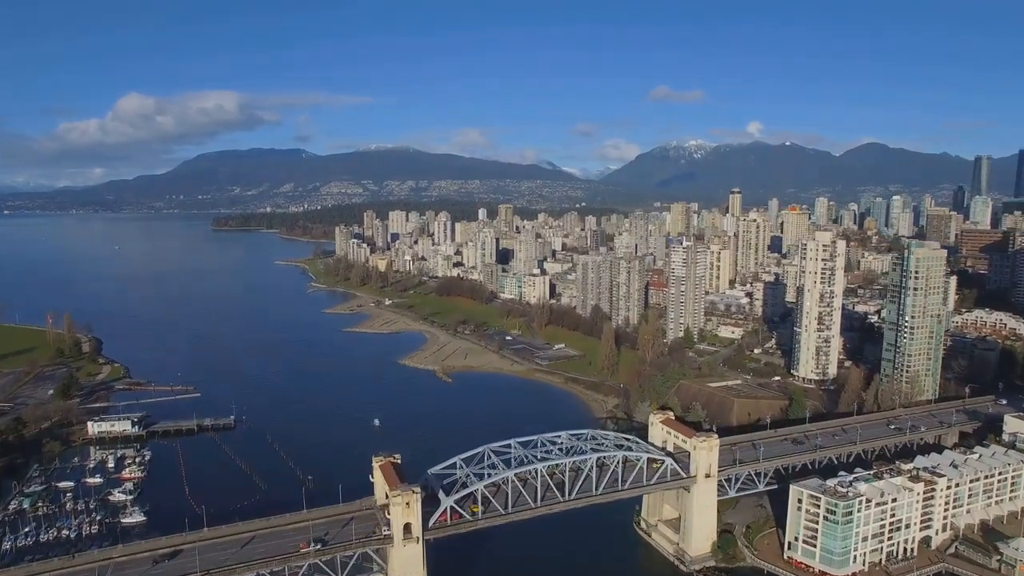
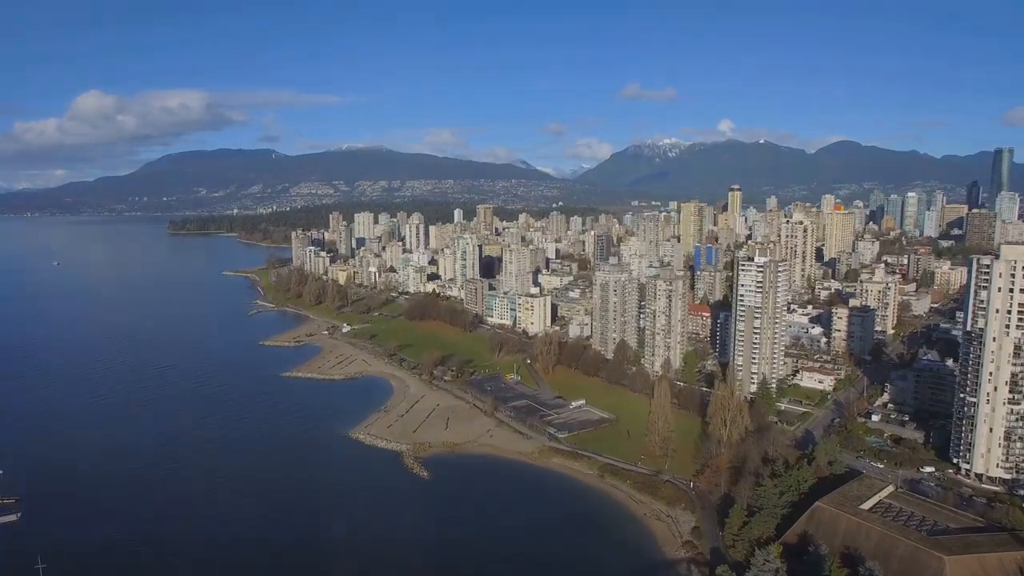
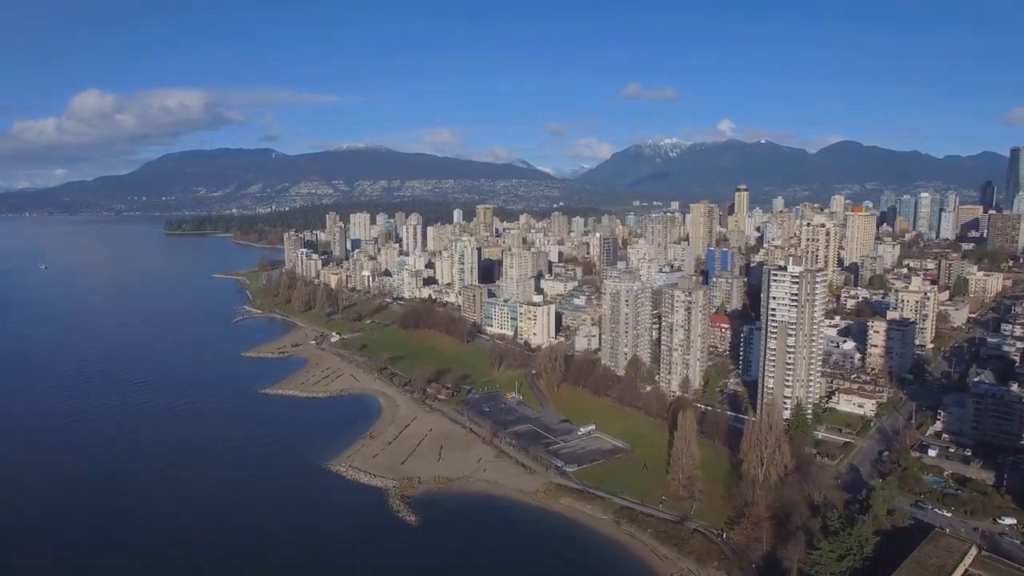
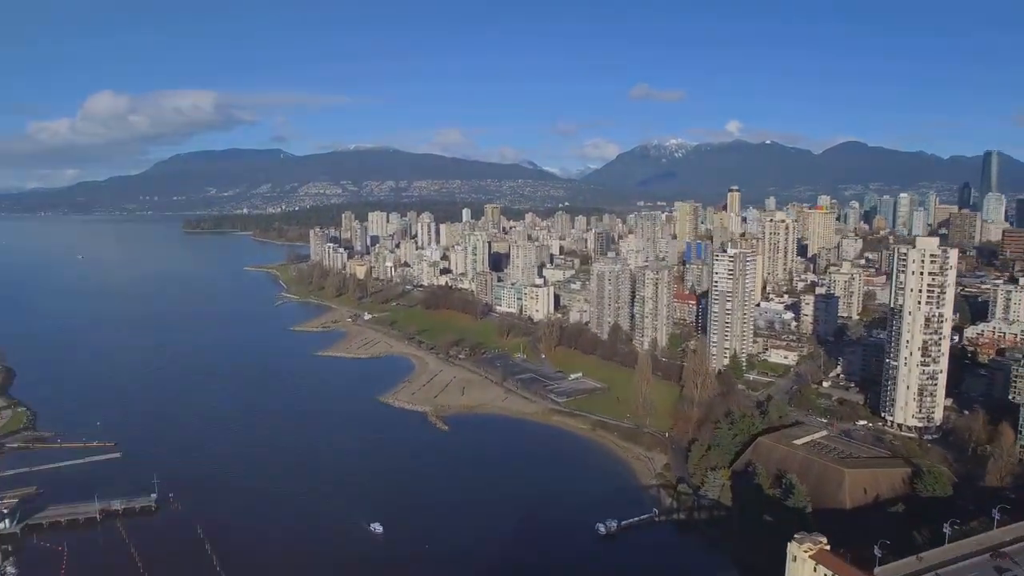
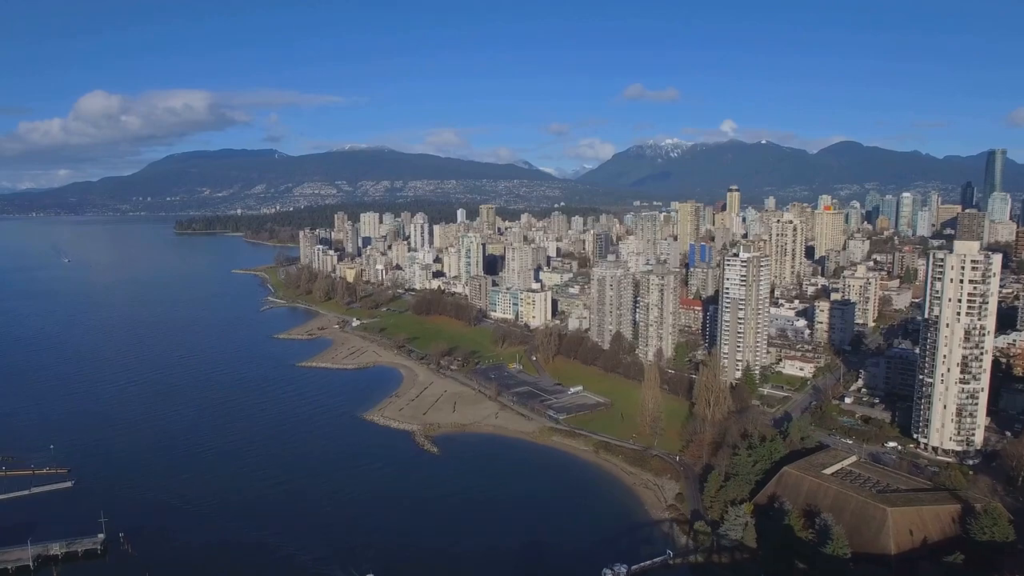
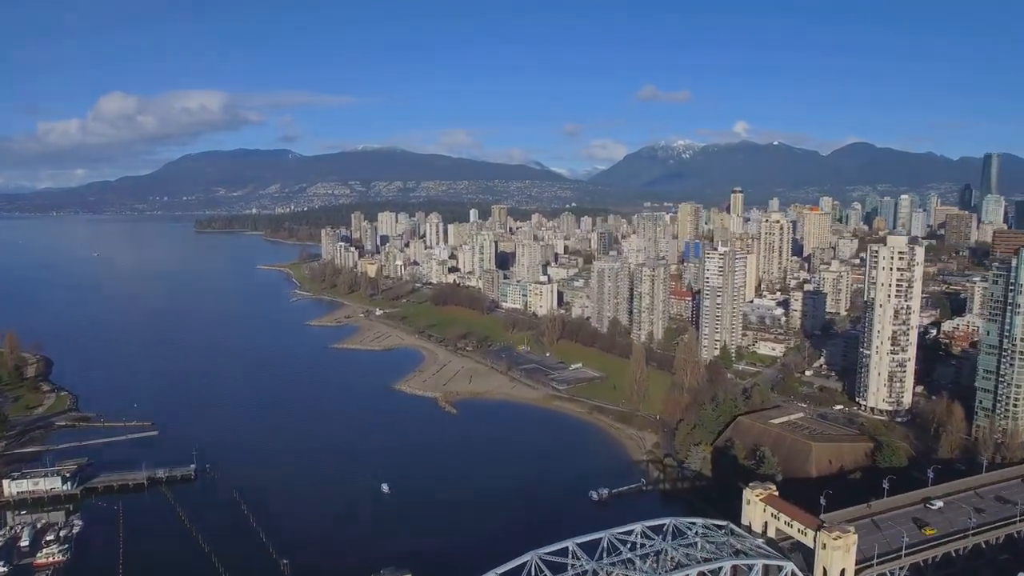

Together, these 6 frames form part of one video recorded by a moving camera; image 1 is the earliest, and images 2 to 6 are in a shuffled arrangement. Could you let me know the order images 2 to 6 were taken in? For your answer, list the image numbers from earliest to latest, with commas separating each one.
6, 4, 5, 2, 3
